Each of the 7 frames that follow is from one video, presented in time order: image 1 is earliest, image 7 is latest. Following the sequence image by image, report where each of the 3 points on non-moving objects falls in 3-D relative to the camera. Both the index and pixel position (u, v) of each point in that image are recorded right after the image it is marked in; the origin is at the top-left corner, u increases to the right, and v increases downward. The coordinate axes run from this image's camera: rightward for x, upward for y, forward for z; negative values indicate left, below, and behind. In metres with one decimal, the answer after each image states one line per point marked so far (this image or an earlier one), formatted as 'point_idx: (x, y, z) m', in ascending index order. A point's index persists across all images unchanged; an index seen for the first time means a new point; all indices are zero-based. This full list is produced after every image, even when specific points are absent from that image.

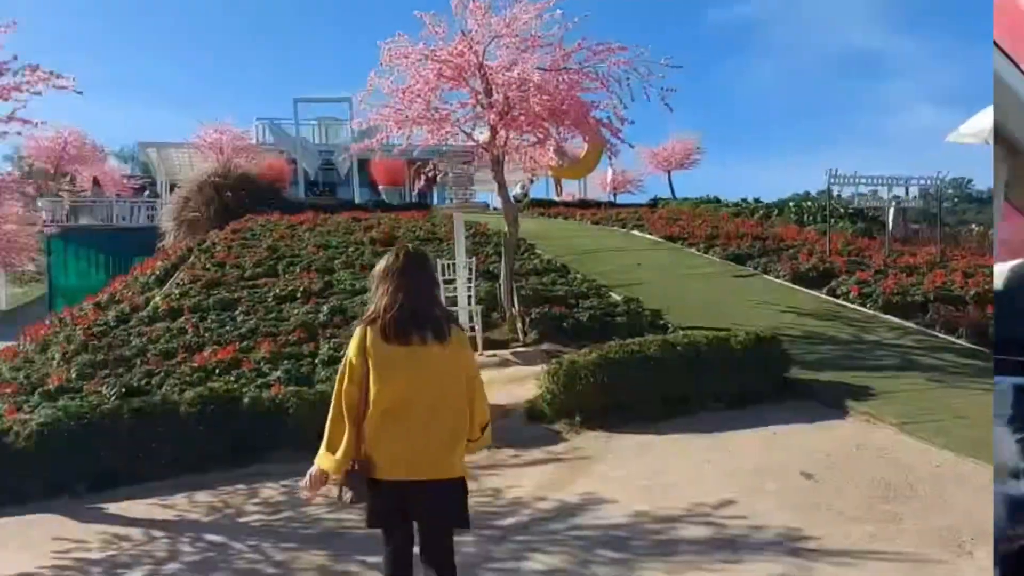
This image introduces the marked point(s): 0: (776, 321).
0: (+3.2, -0.4, +11.7) m
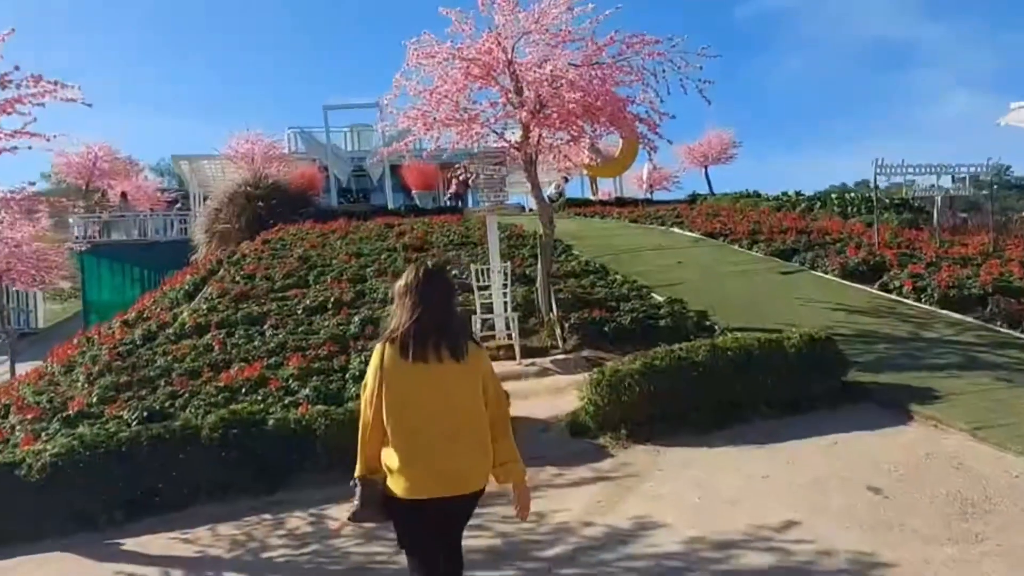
0: (+3.7, -0.4, +11.1) m
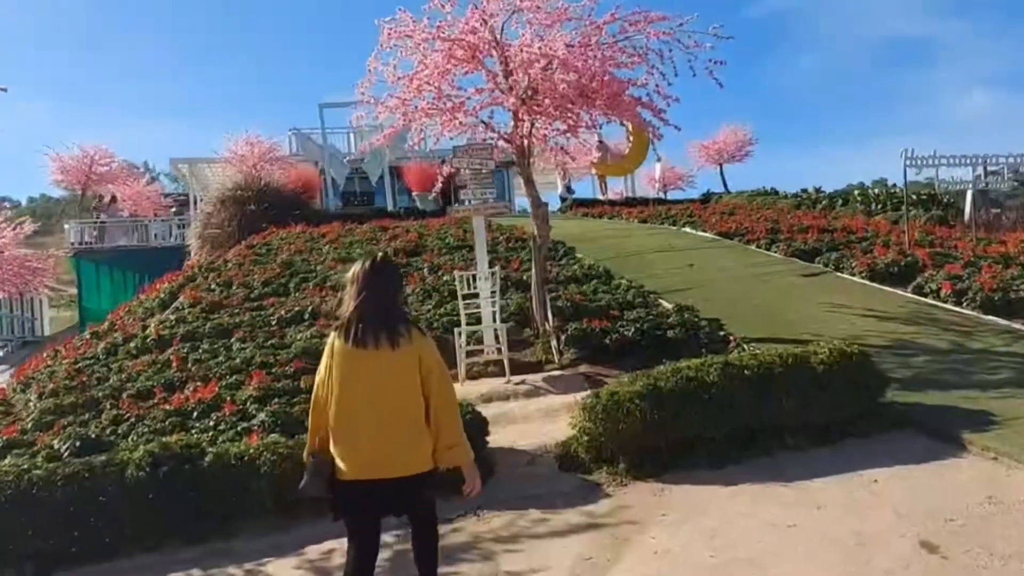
0: (+3.6, -0.4, +9.9) m
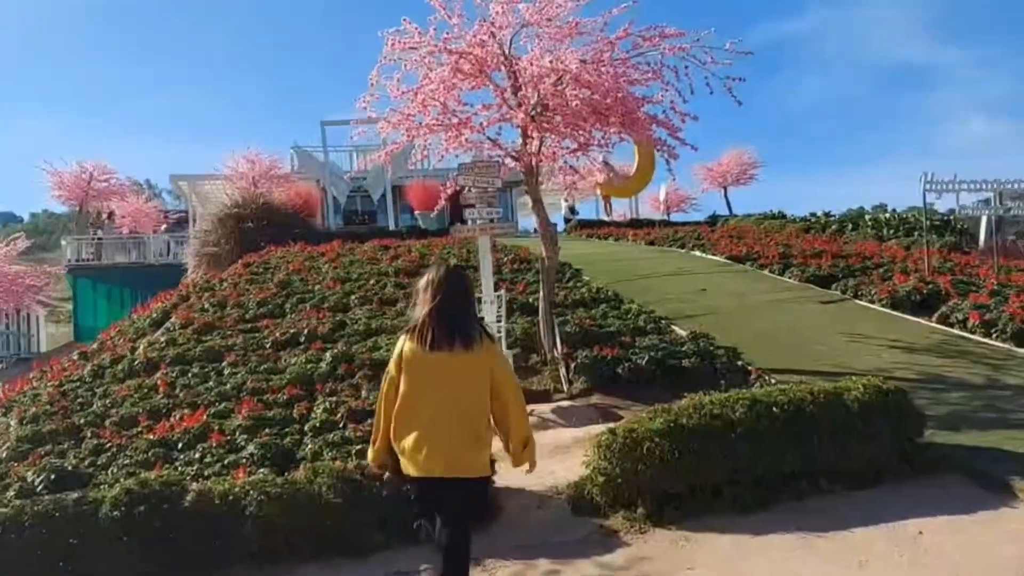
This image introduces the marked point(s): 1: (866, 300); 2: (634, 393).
0: (+3.6, -0.7, +9.4) m
1: (+4.5, -0.2, +12.3) m
2: (+1.1, -1.0, +8.9) m
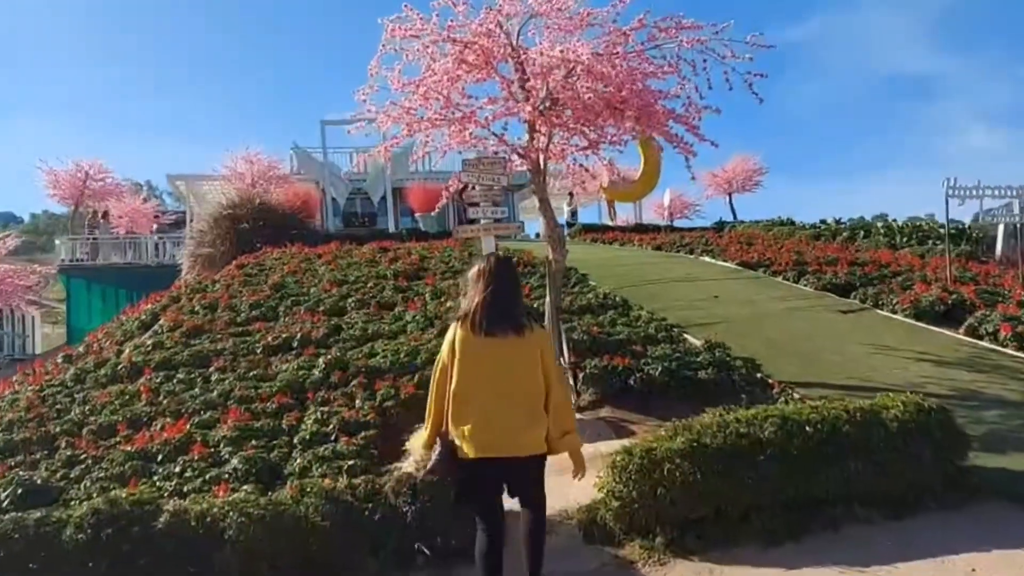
0: (+3.7, -0.8, +8.8) m
1: (+4.6, -0.3, +11.7) m
2: (+1.2, -1.0, +8.3) m
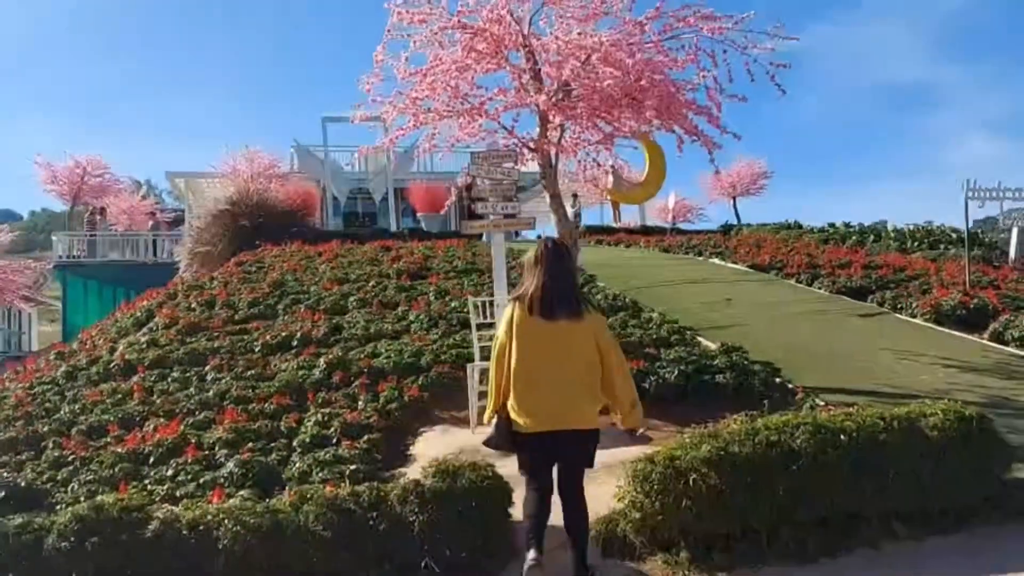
0: (+3.8, -0.8, +8.4) m
1: (+4.7, -0.3, +11.4) m
2: (+1.3, -1.0, +8.0) m
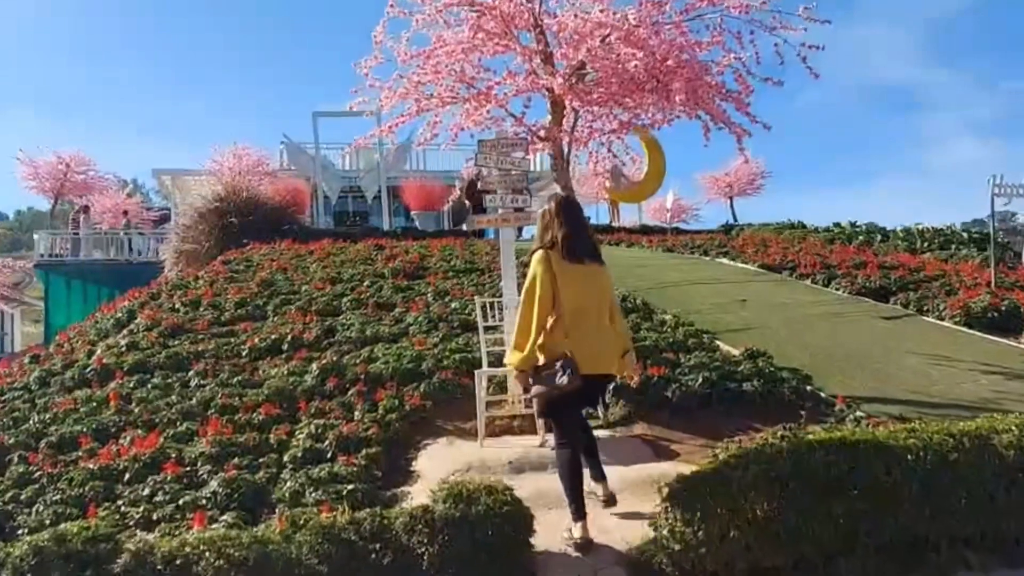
0: (+3.8, -0.8, +7.8) m
1: (+4.7, -0.3, +10.8) m
2: (+1.3, -1.0, +7.3) m
